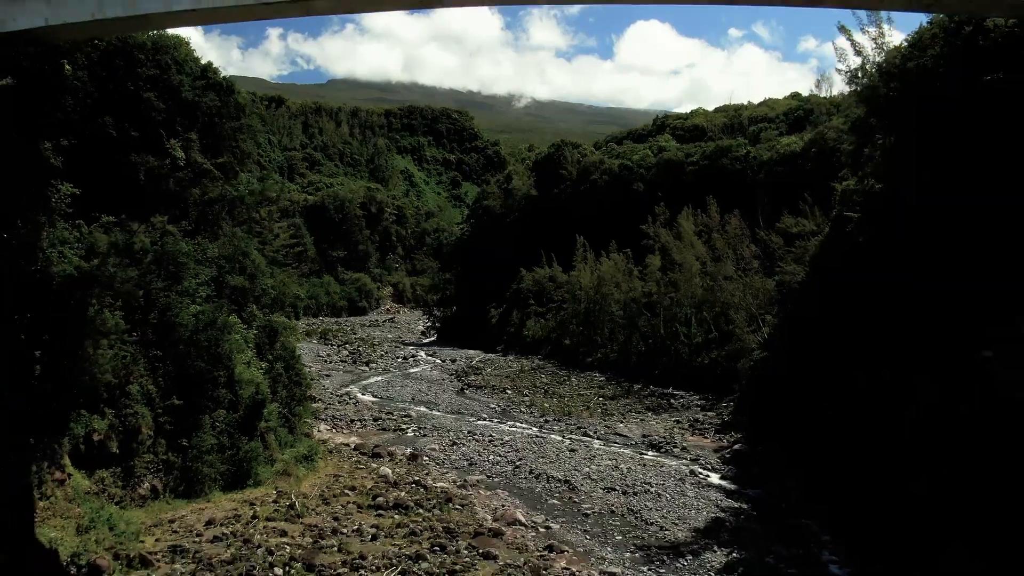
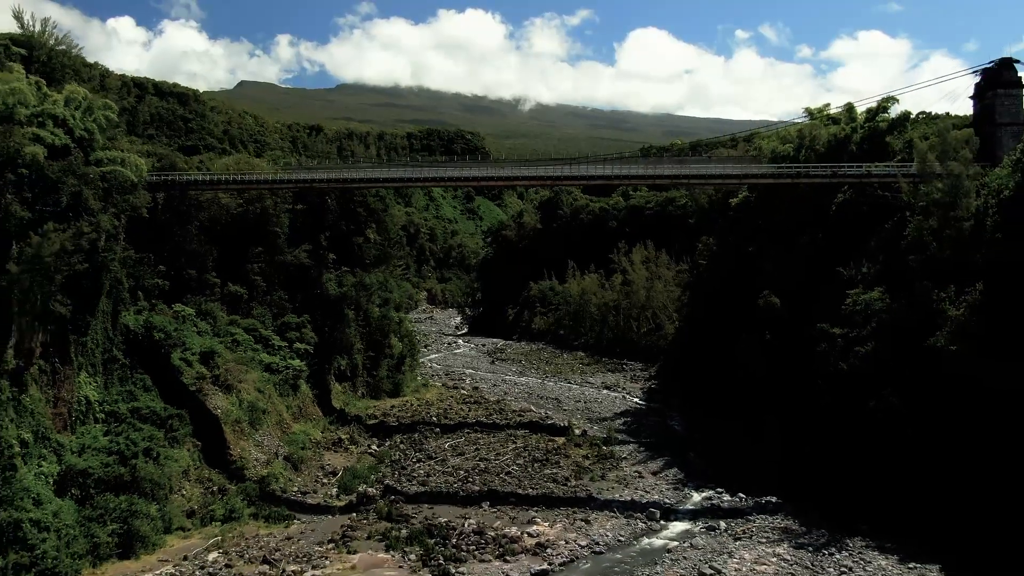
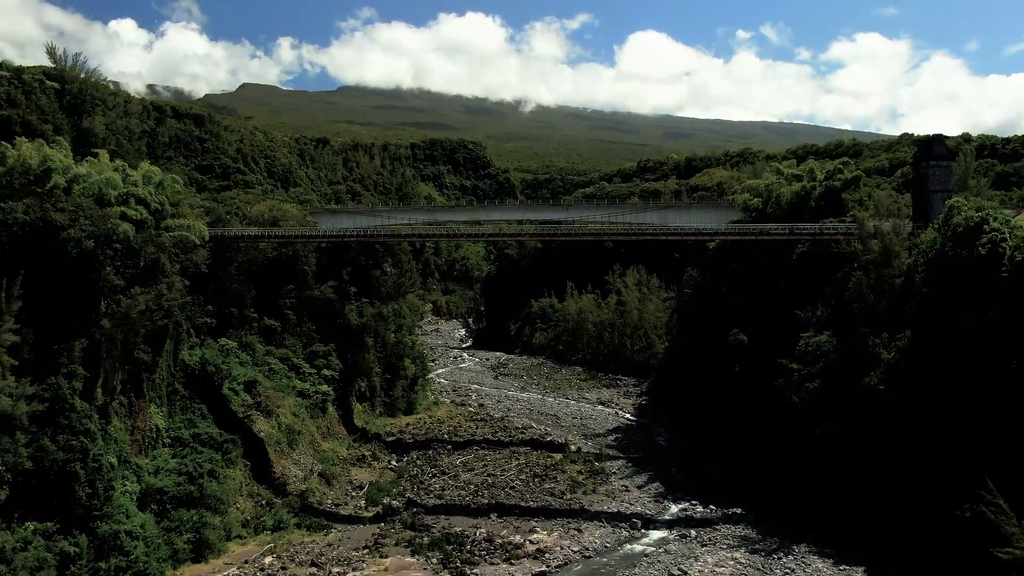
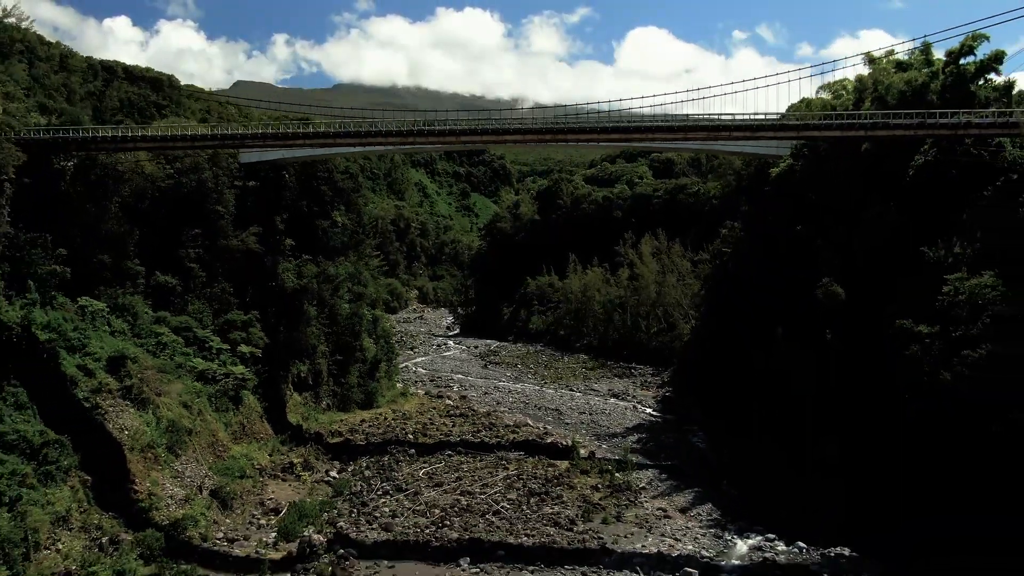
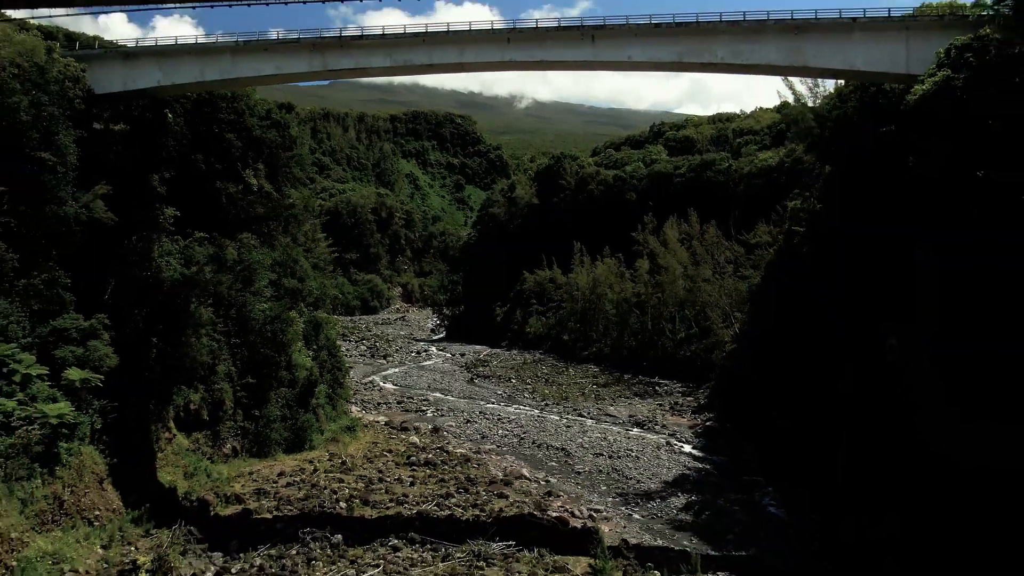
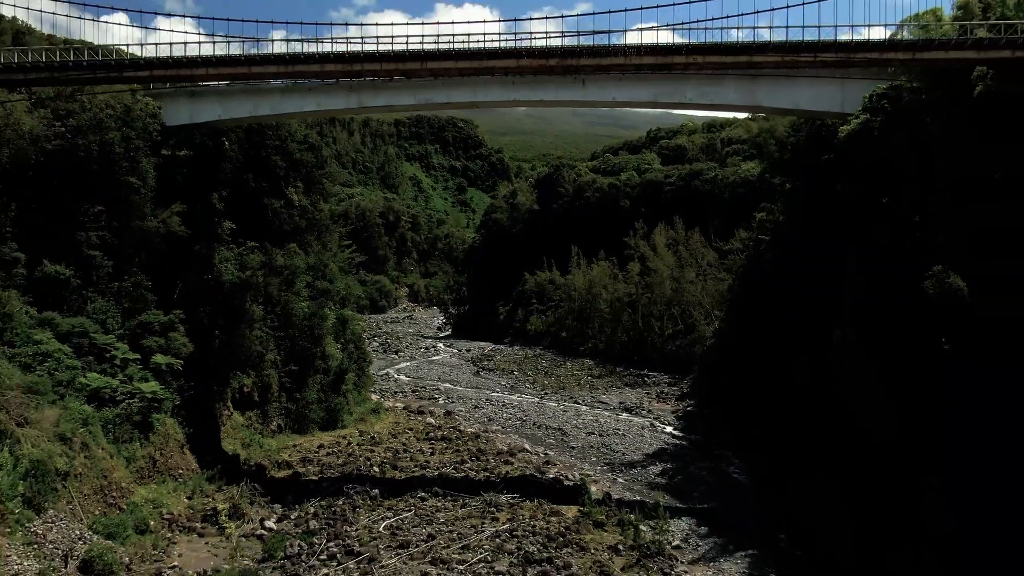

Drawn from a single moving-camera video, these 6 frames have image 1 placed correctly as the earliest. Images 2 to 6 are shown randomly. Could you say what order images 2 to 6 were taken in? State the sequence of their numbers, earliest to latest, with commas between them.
5, 6, 4, 2, 3
